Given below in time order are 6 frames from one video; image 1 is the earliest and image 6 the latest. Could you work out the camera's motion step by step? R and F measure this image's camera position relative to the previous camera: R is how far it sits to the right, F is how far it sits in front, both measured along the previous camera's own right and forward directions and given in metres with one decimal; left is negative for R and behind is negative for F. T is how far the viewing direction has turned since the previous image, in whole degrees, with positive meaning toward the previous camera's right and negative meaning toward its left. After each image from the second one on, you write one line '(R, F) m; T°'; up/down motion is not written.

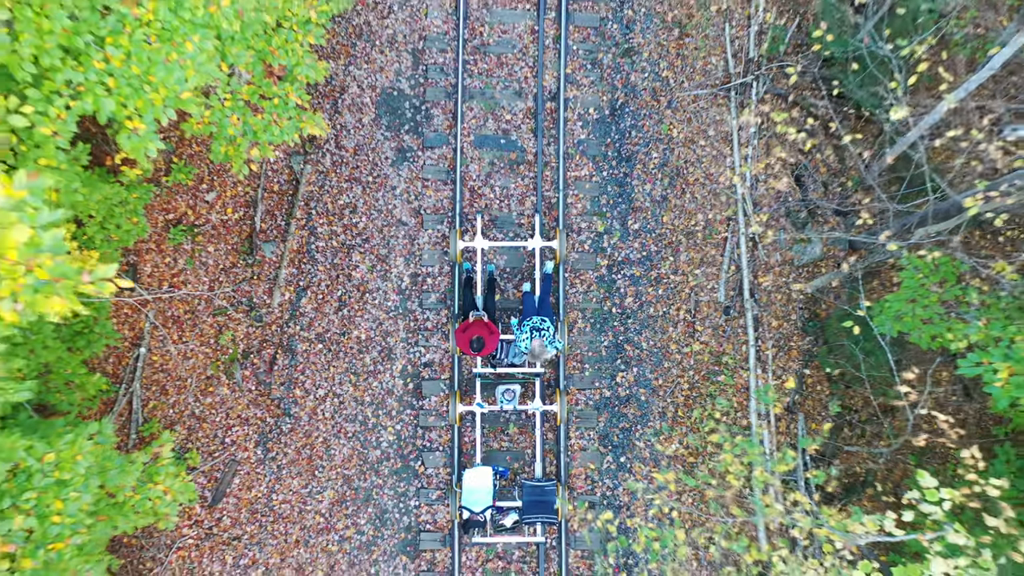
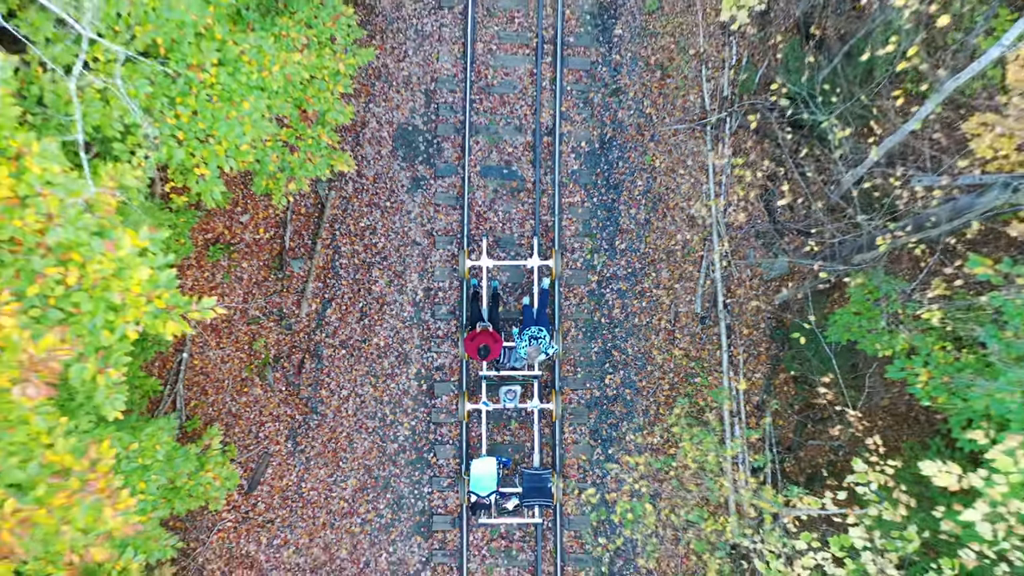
(0.0, -1.2) m; 0°
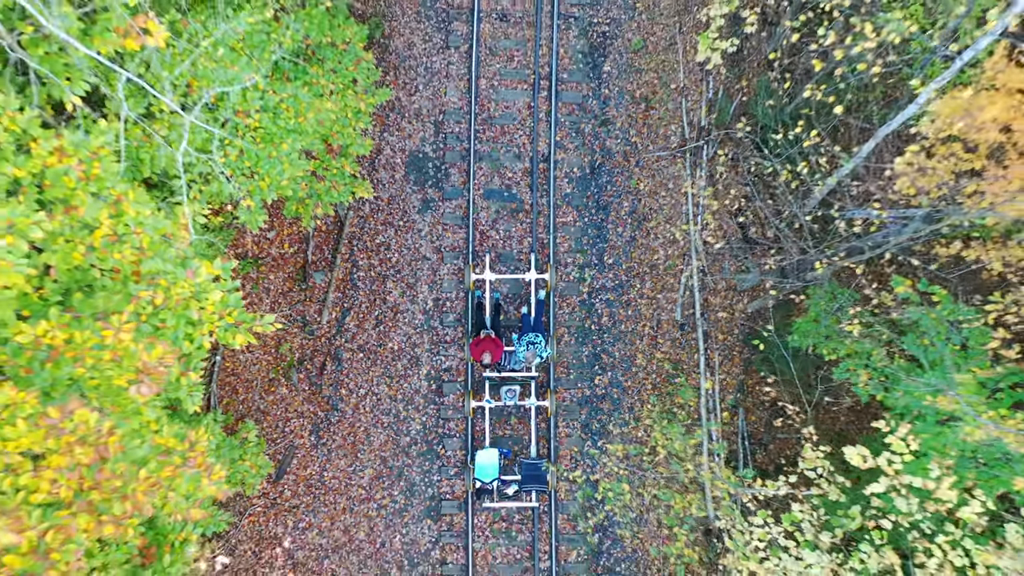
(0.0, -1.2) m; 0°
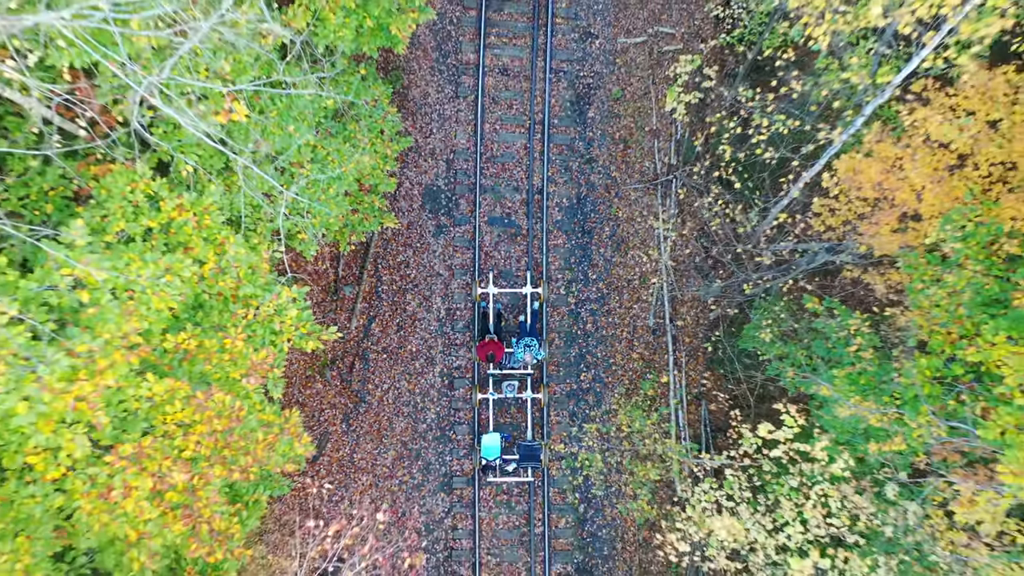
(0.0, -2.1) m; 0°
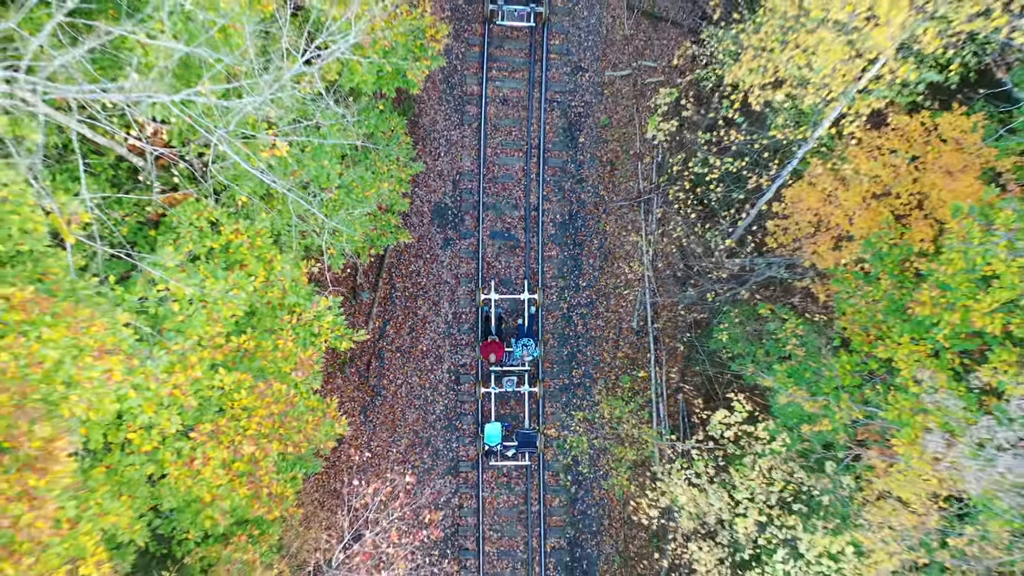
(0.0, -1.7) m; 0°
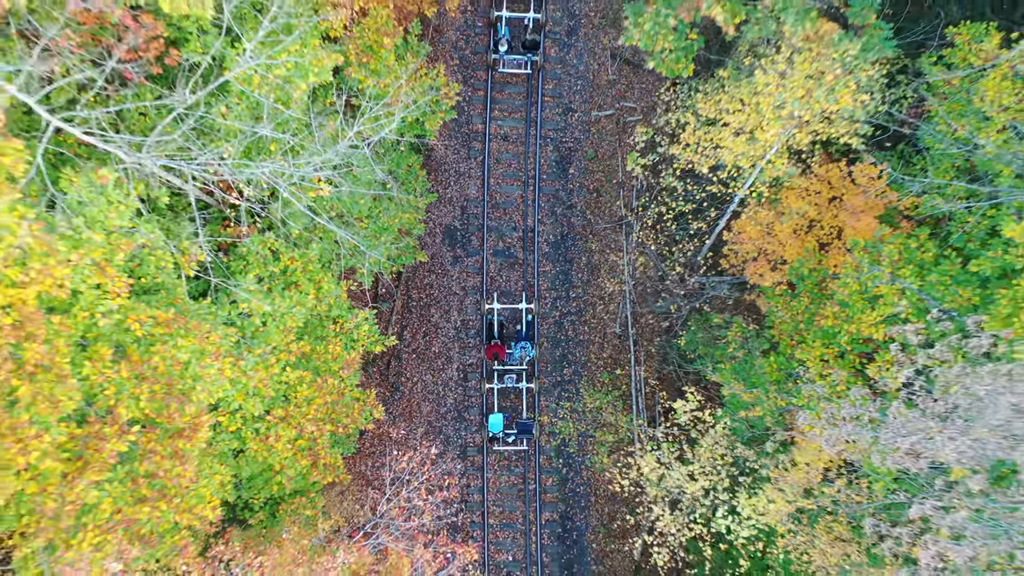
(0.0, -2.5) m; 0°
